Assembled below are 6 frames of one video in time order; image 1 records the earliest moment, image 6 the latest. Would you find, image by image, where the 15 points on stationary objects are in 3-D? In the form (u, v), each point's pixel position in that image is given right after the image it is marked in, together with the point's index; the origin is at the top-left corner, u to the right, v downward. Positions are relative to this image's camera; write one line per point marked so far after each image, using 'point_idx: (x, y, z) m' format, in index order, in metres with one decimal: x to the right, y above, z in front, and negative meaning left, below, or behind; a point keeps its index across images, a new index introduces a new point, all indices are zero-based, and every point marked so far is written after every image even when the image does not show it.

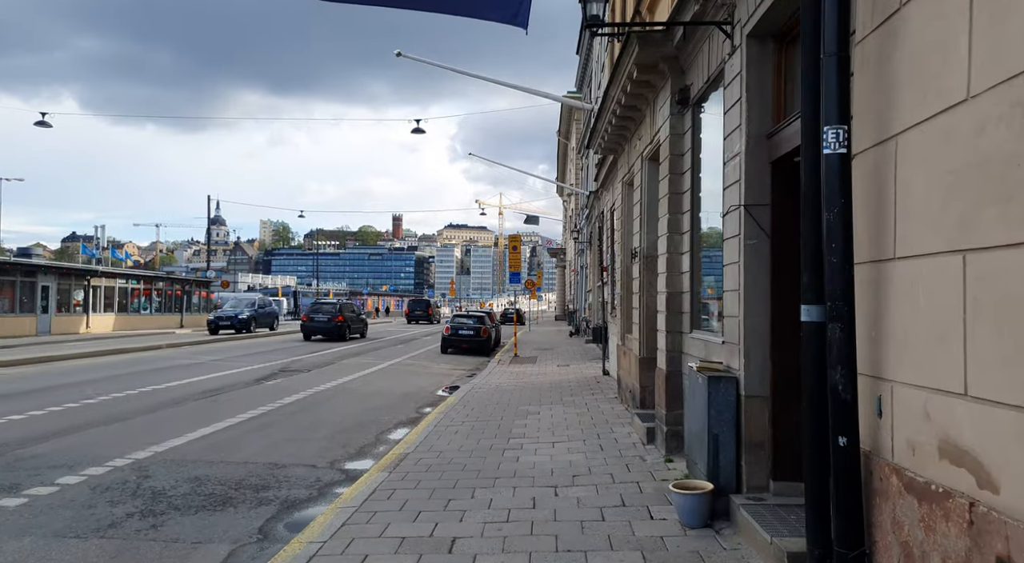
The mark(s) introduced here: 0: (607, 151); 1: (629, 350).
0: (+1.6, +2.2, +11.4) m
1: (+1.7, -1.0, +10.0) m
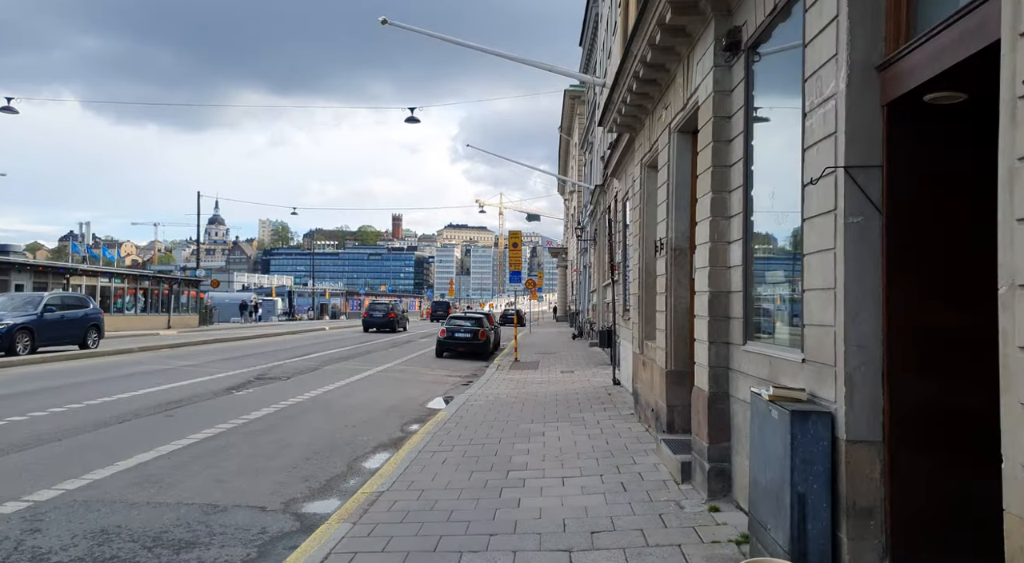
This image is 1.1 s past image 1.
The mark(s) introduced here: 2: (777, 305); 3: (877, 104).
0: (+1.6, +2.2, +9.9) m
1: (+1.7, -1.0, +8.4) m
2: (+1.9, -0.2, +4.8) m
3: (+1.9, +0.9, +3.6) m
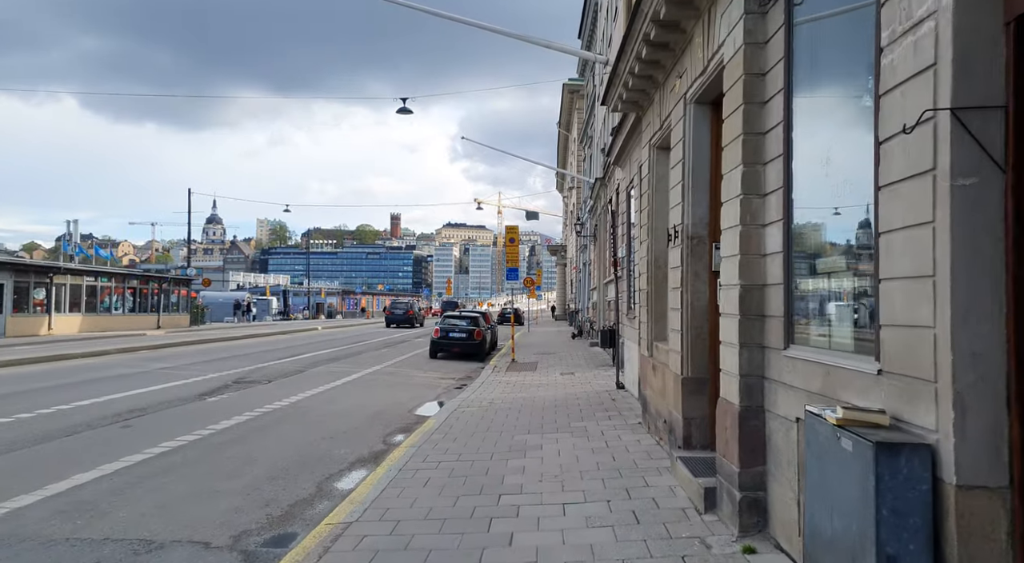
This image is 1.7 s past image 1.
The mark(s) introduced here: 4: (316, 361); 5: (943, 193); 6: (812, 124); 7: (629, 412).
0: (+1.5, +2.3, +8.9) m
1: (+1.6, -0.9, +7.5) m
2: (+1.8, -0.1, +3.9) m
3: (+1.8, +1.0, +2.6) m
4: (-5.5, -2.2, +19.4) m
5: (+1.6, +0.3, +2.6) m
6: (+1.8, +1.0, +4.2) m
7: (+1.6, -1.8, +9.7) m
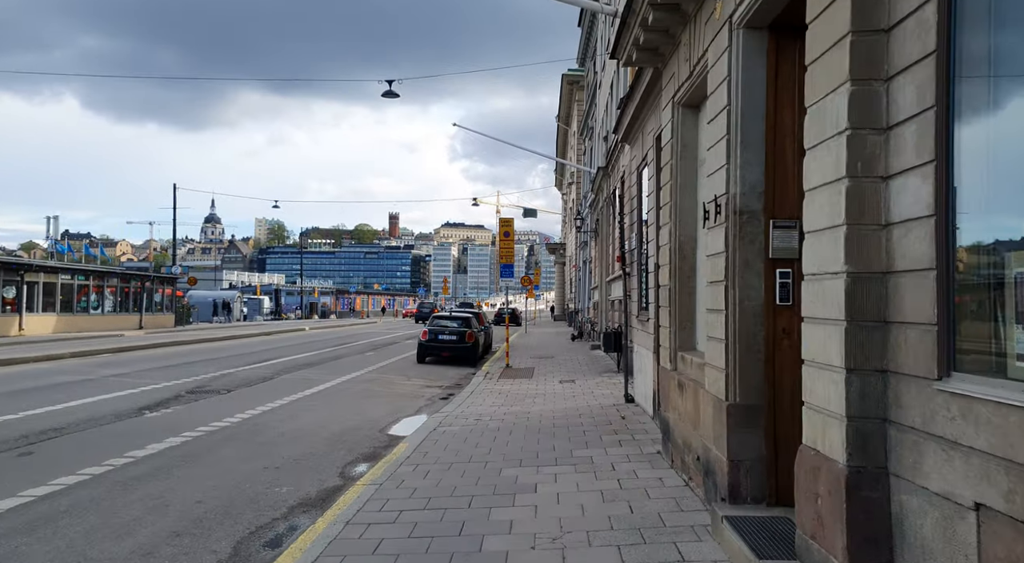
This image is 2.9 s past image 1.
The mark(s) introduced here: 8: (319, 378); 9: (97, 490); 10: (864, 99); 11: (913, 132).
0: (+1.4, +2.3, +7.2) m
1: (+1.5, -0.8, +5.7) m
2: (+1.7, 0.0, +2.1) m
3: (+1.7, +1.0, +0.8) m
4: (-5.6, -2.2, +17.6) m
5: (+1.5, +0.4, +0.9) m
6: (+1.7, +1.0, +2.4) m
7: (+1.5, -1.8, +8.0) m
8: (-4.4, -2.2, +15.6) m
9: (-3.8, -1.9, +6.3) m
10: (+1.5, +0.8, +2.9) m
11: (+1.6, +0.6, +2.7) m
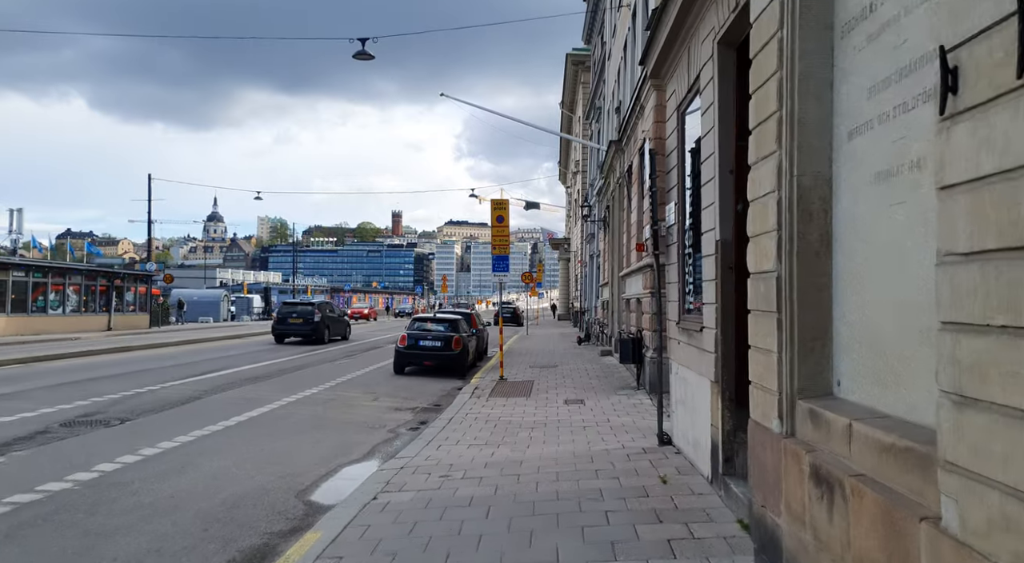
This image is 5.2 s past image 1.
0: (+1.2, +2.4, +3.9) m
1: (+1.3, -0.7, +2.5) m
2: (+1.5, 0.0, -1.1) m
3: (+1.5, +1.1, -2.4) m
4: (-5.7, -2.1, +14.4) m
5: (+1.3, +0.5, -2.4) m
6: (+1.5, +1.1, -0.8) m
7: (+1.3, -1.7, +4.7) m
8: (-4.5, -2.1, +12.4) m
9: (-4.0, -1.8, +3.1) m
10: (+1.3, +0.9, -0.3) m
11: (+1.4, +0.7, -0.5) m
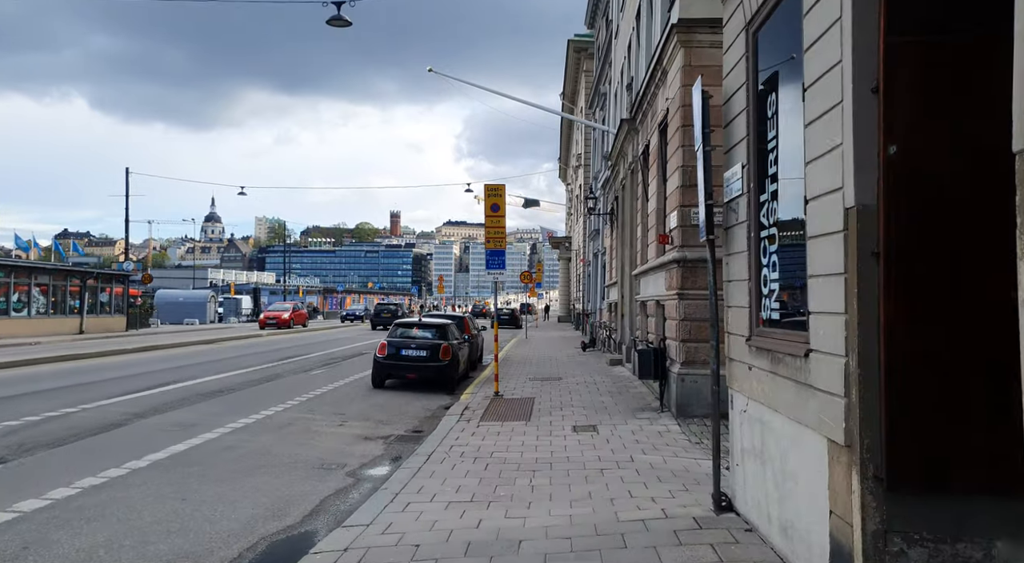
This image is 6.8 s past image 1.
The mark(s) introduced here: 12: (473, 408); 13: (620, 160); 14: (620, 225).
0: (+1.2, +2.4, +1.6) m
1: (+1.3, -0.7, +0.2) m
2: (+1.4, +0.1, -3.4) m
3: (+1.4, +1.1, -4.7) m
4: (-5.8, -2.0, +12.1) m
5: (+1.3, +0.5, -4.7) m
6: (+1.4, +1.1, -3.1) m
7: (+1.3, -1.7, +2.4) m
8: (-4.6, -2.1, +10.1) m
9: (-4.0, -1.8, +0.8) m
10: (+1.3, +0.9, -2.6) m
11: (+1.3, +0.7, -2.8) m
12: (-0.7, -2.1, +11.7) m
13: (+2.9, +3.2, +18.9) m
14: (+3.0, +1.6, +19.2) m
